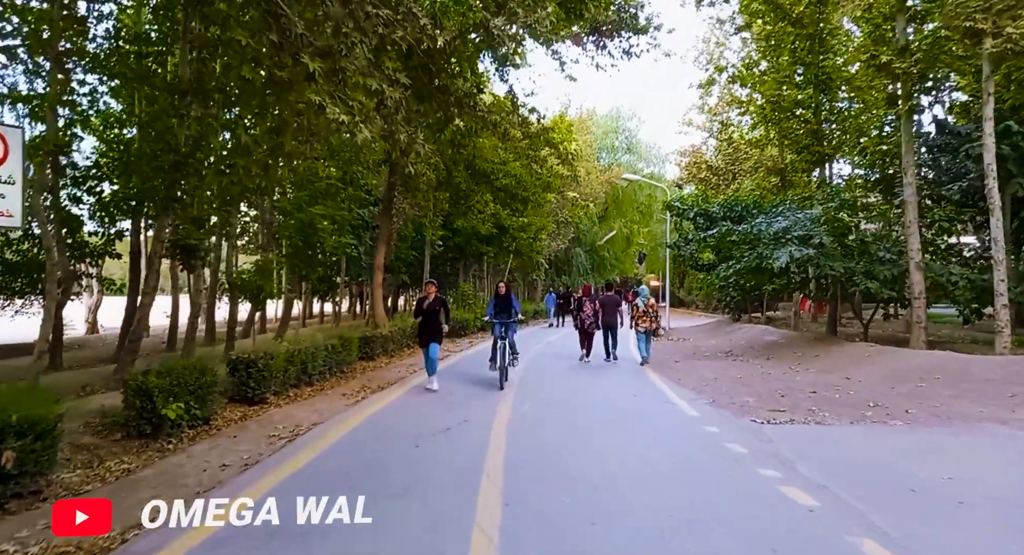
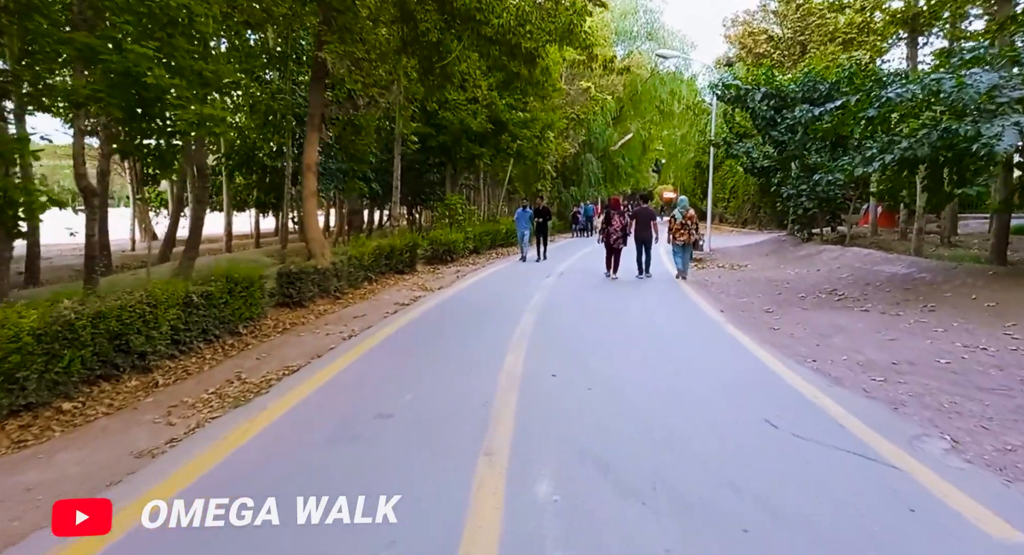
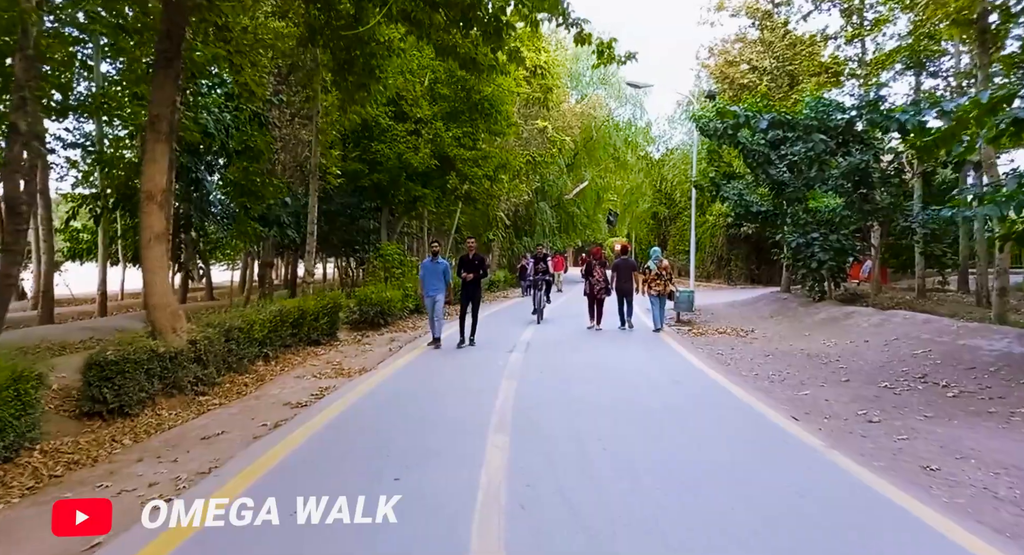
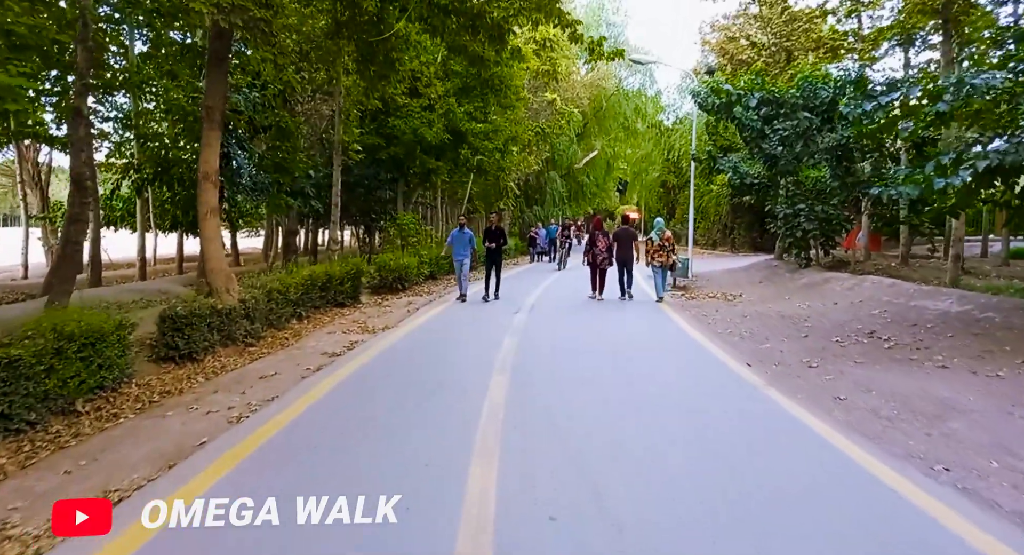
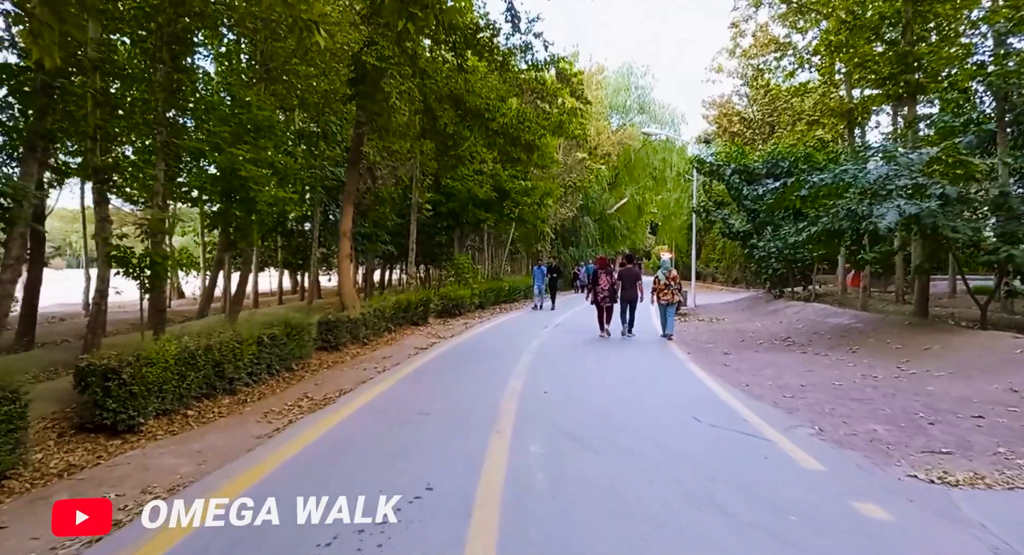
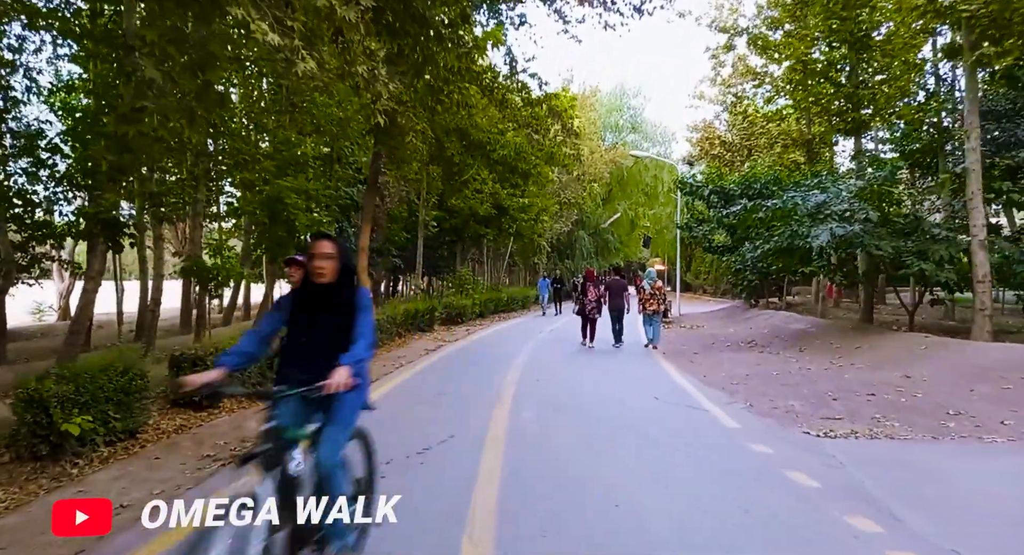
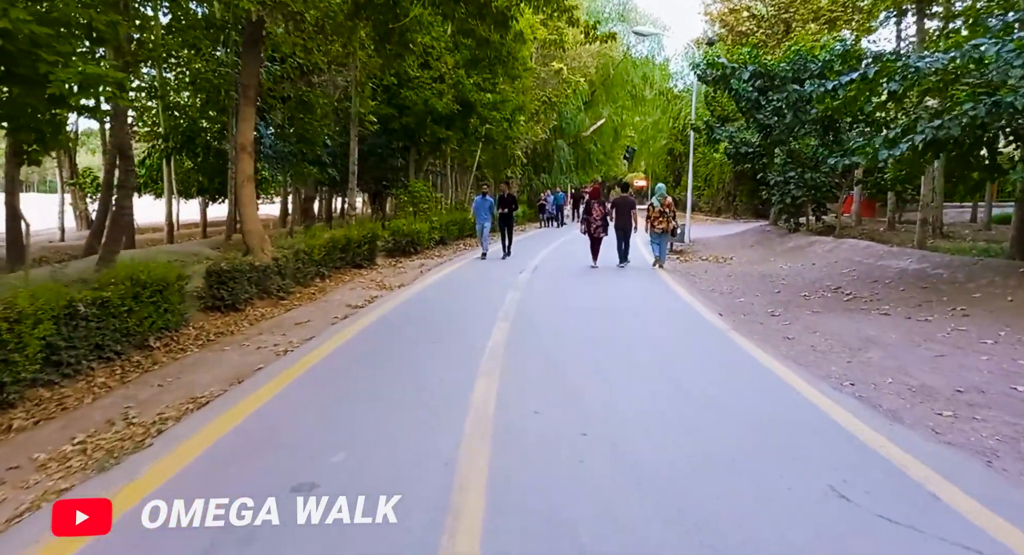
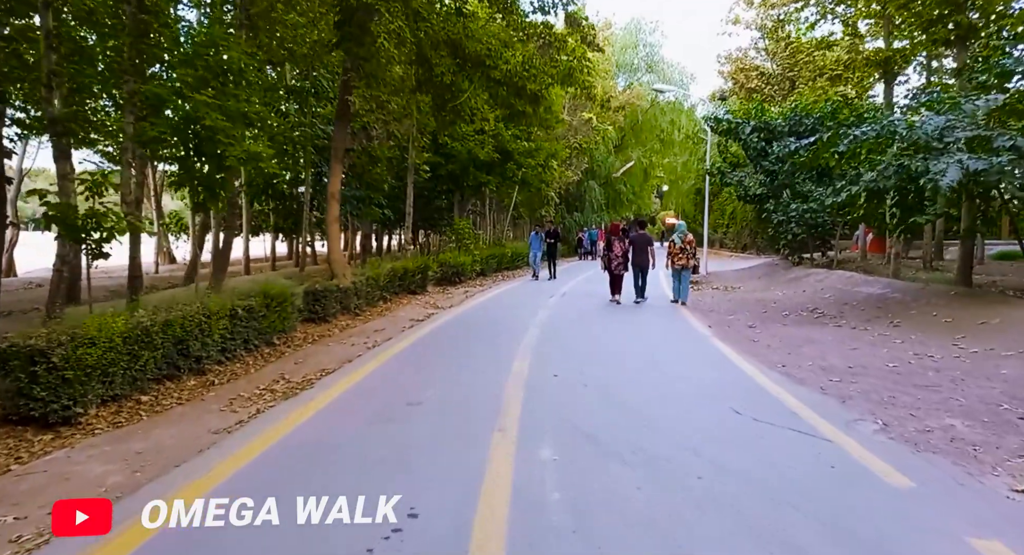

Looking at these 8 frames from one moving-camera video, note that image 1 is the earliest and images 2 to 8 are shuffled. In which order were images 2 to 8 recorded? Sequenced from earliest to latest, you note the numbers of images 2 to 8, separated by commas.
6, 5, 8, 2, 7, 4, 3
